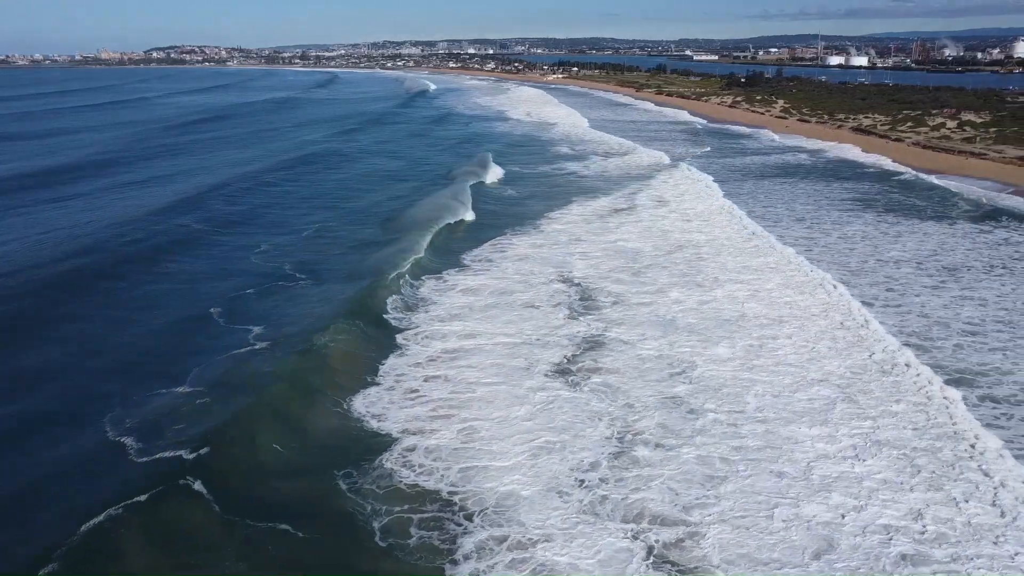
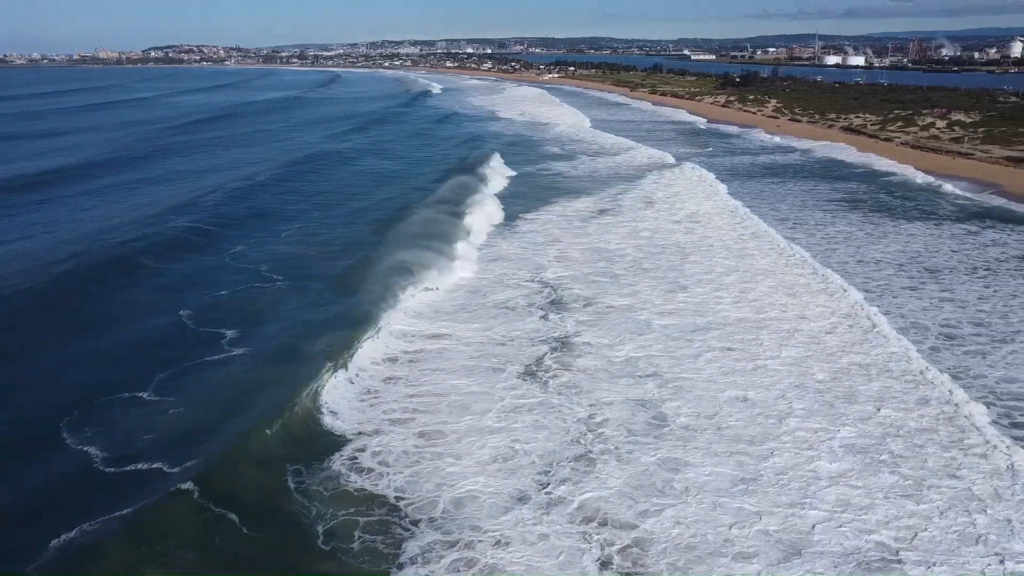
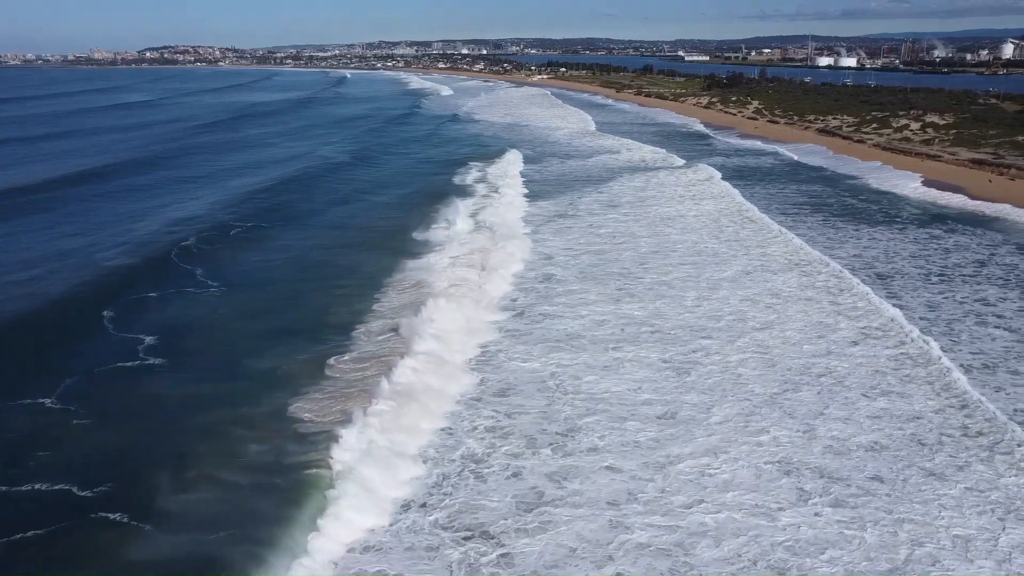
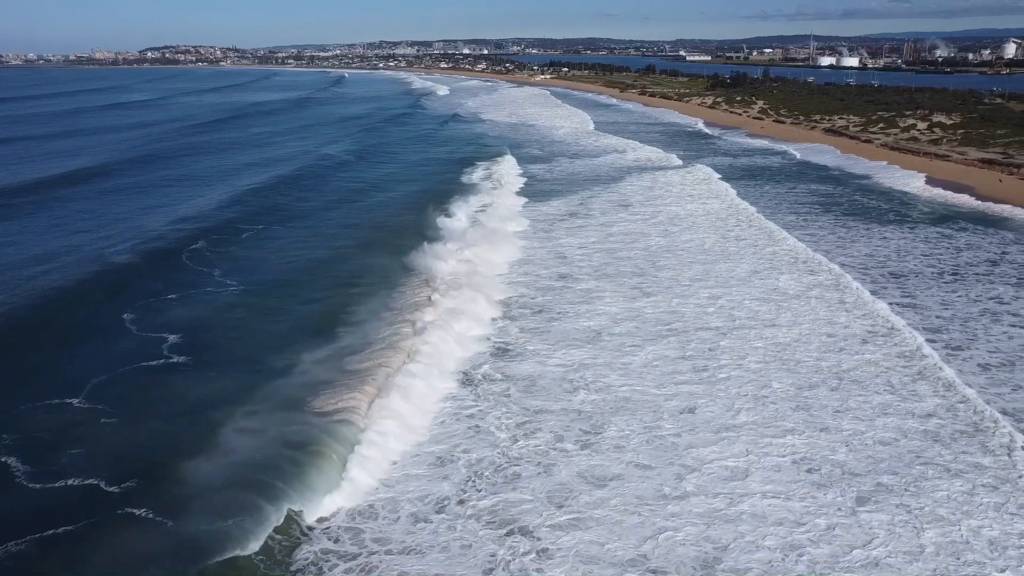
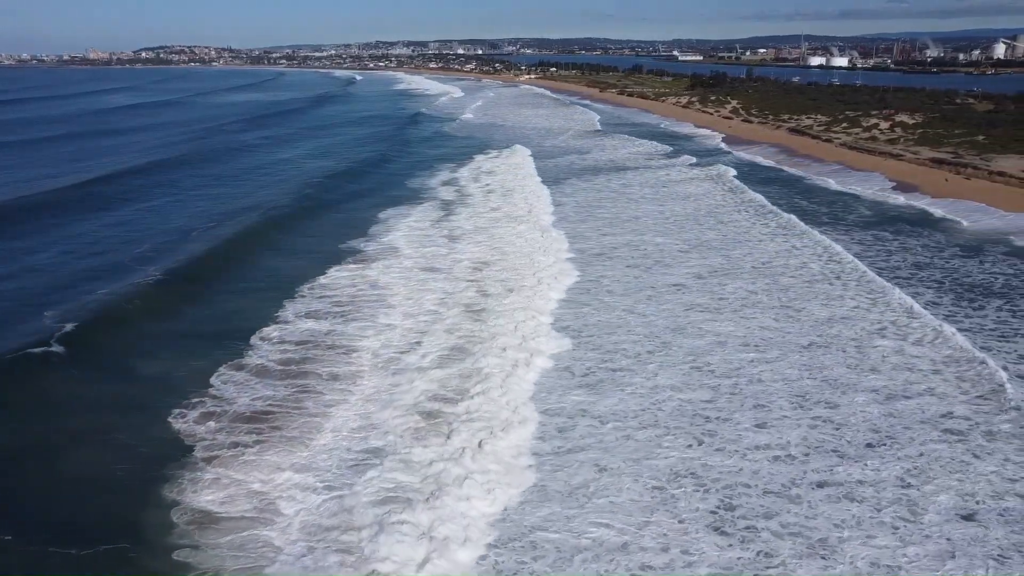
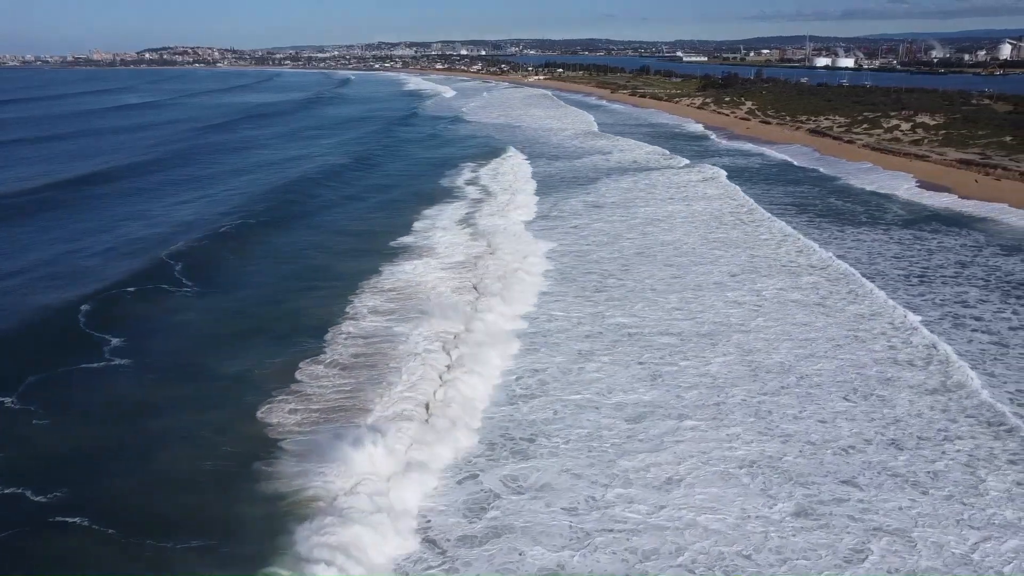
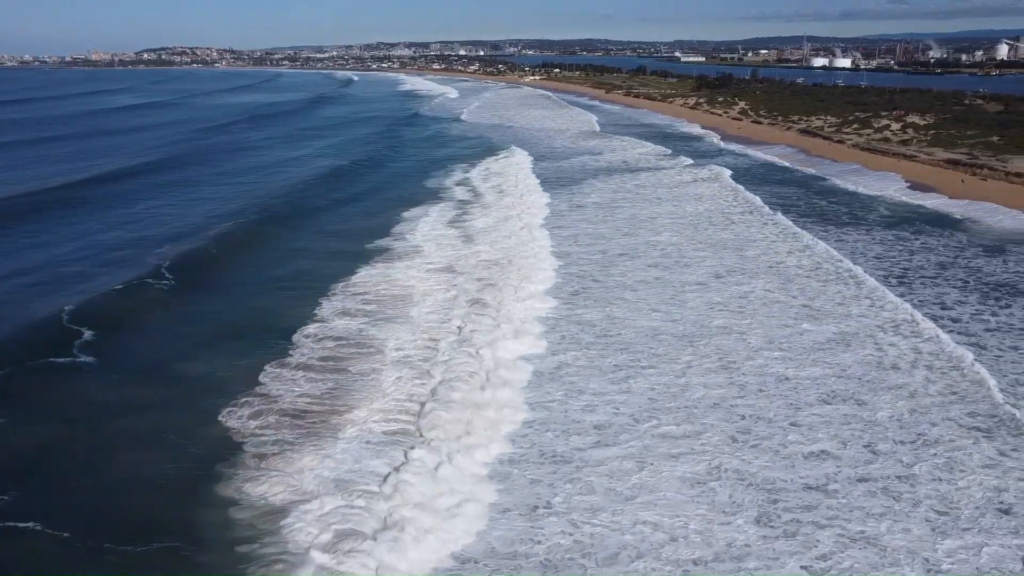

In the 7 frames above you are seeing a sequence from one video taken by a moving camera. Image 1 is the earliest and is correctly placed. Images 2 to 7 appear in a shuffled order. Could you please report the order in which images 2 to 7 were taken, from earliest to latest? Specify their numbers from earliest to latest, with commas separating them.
2, 4, 3, 6, 7, 5
